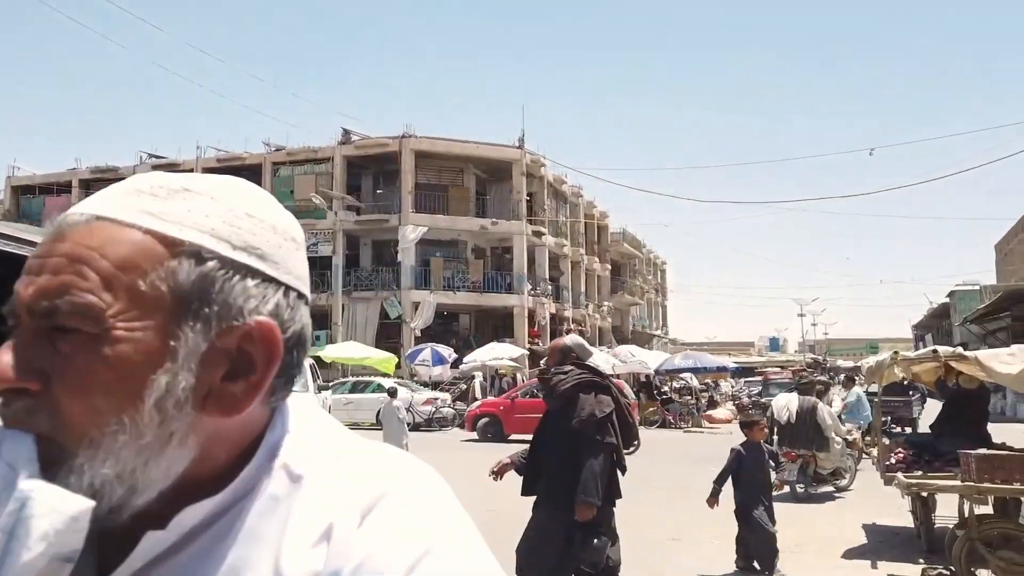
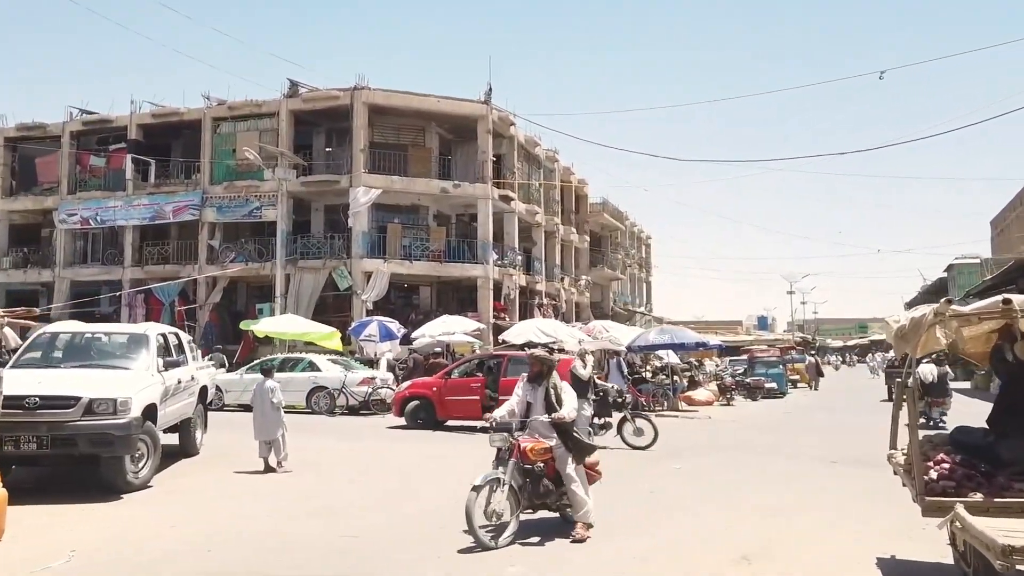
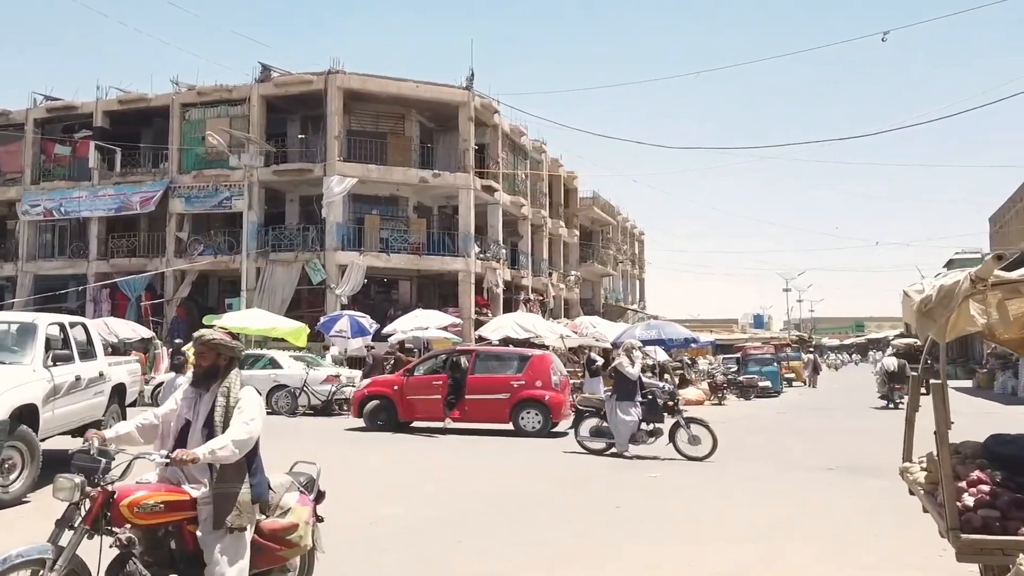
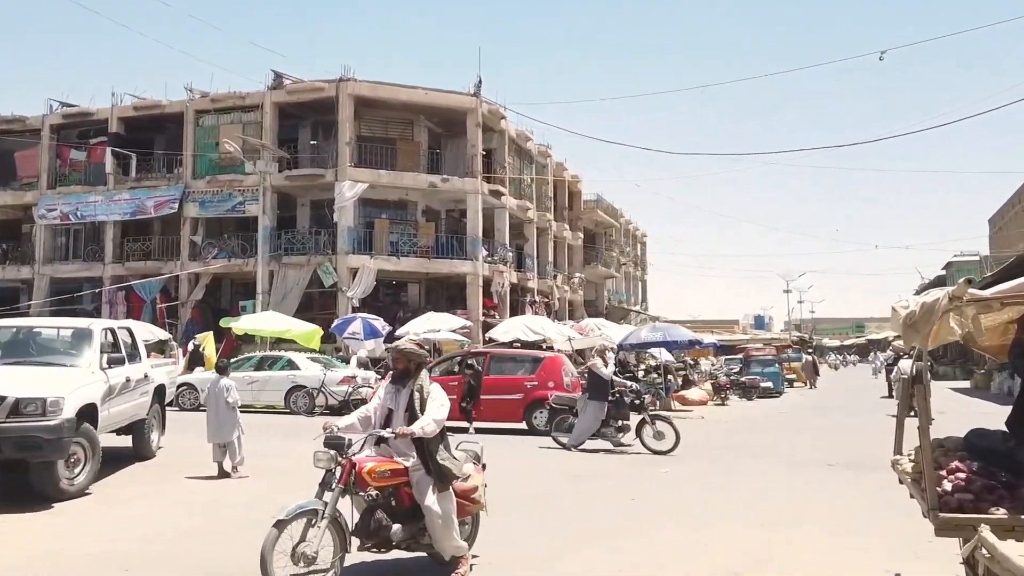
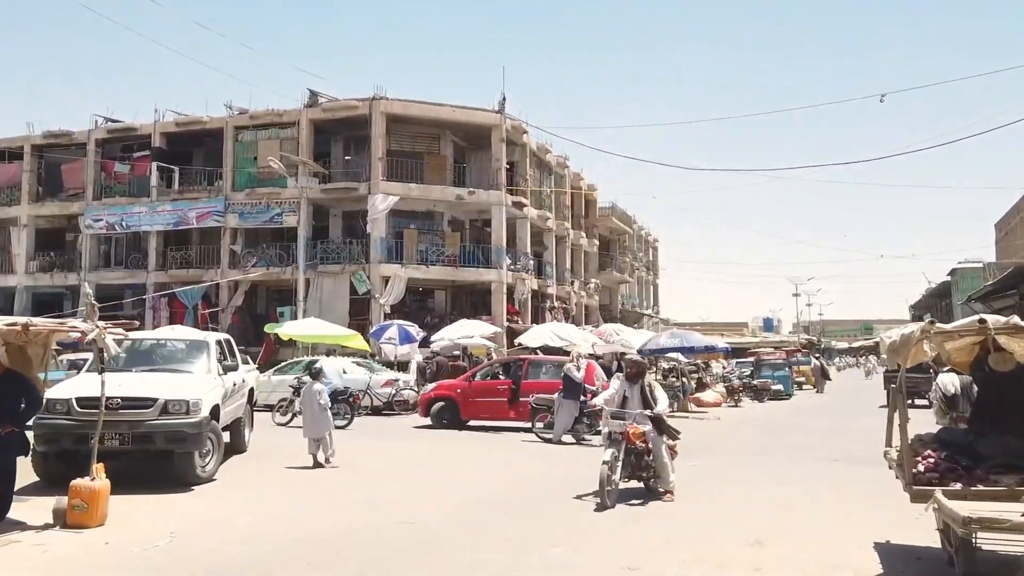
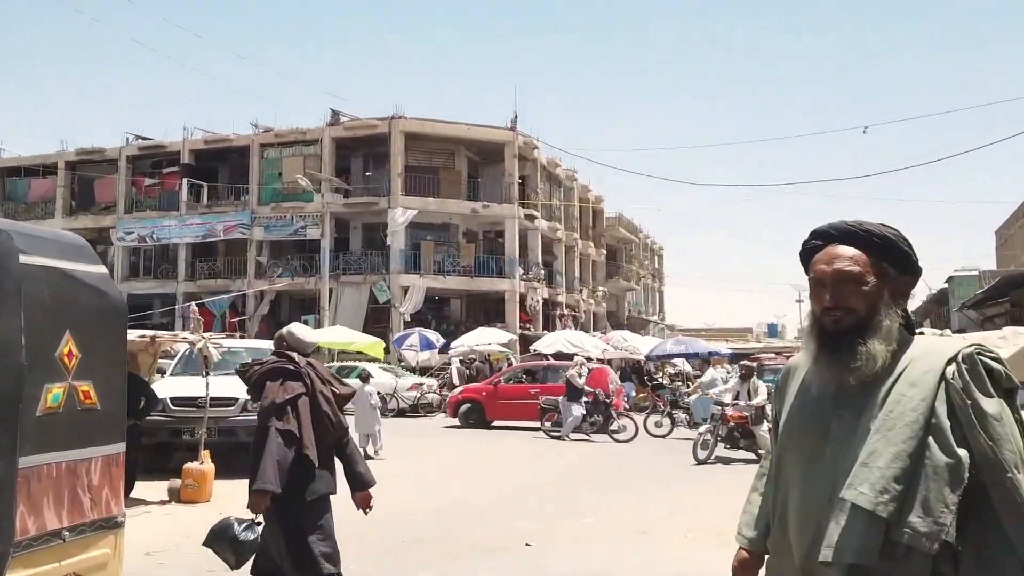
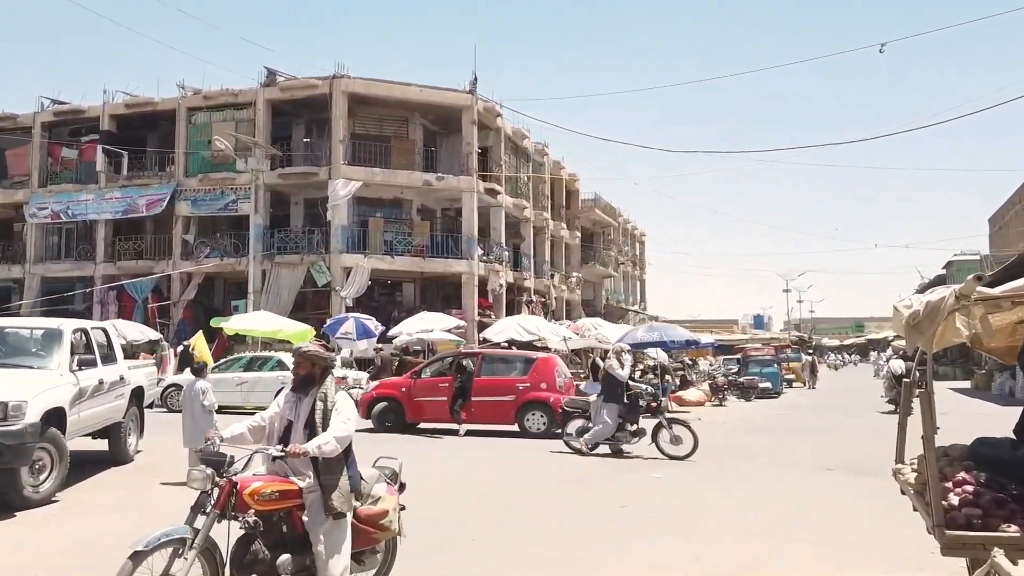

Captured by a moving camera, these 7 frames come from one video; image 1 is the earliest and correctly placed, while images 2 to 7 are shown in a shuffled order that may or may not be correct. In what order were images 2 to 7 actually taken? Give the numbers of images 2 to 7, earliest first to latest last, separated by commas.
6, 5, 2, 4, 7, 3
